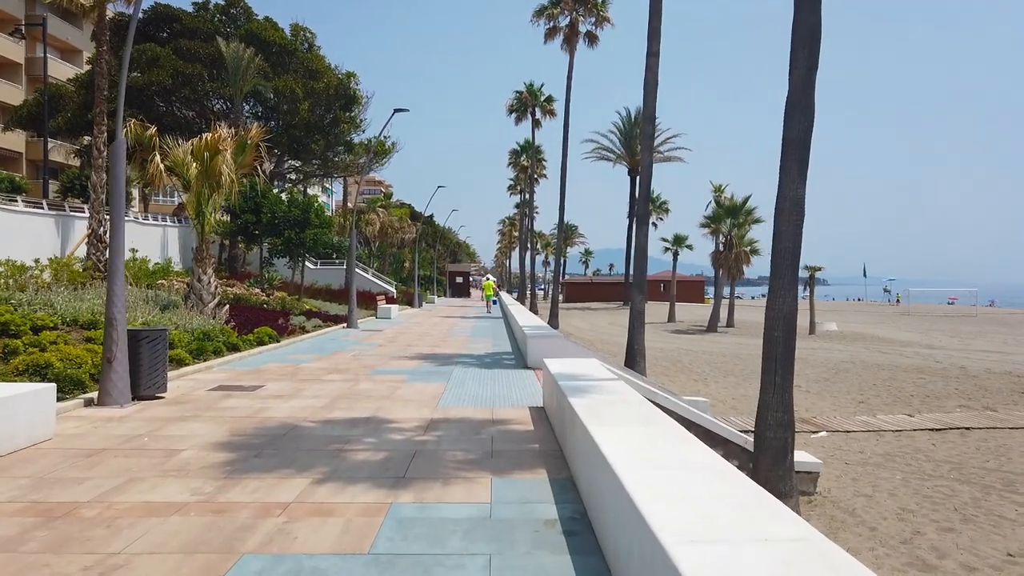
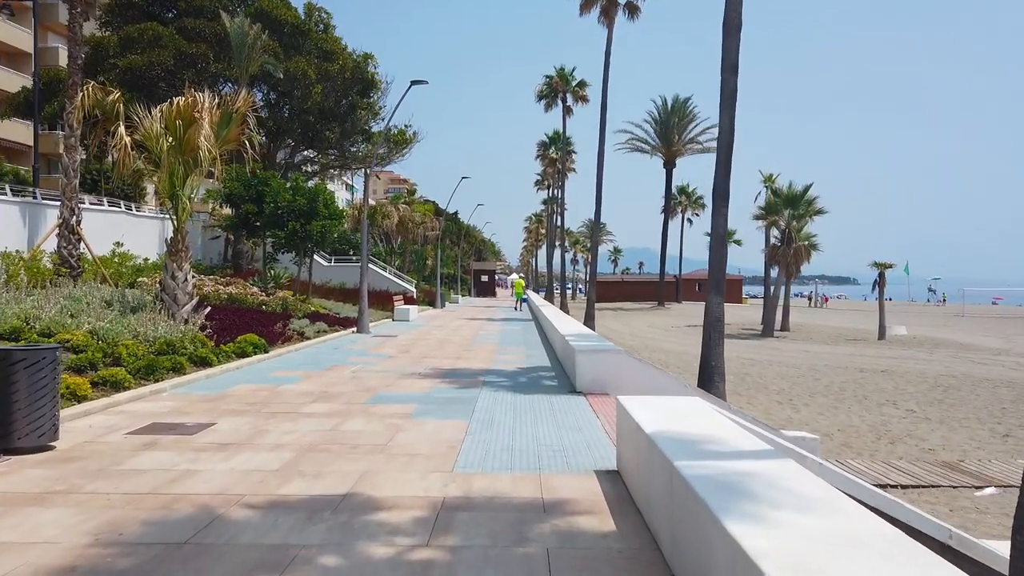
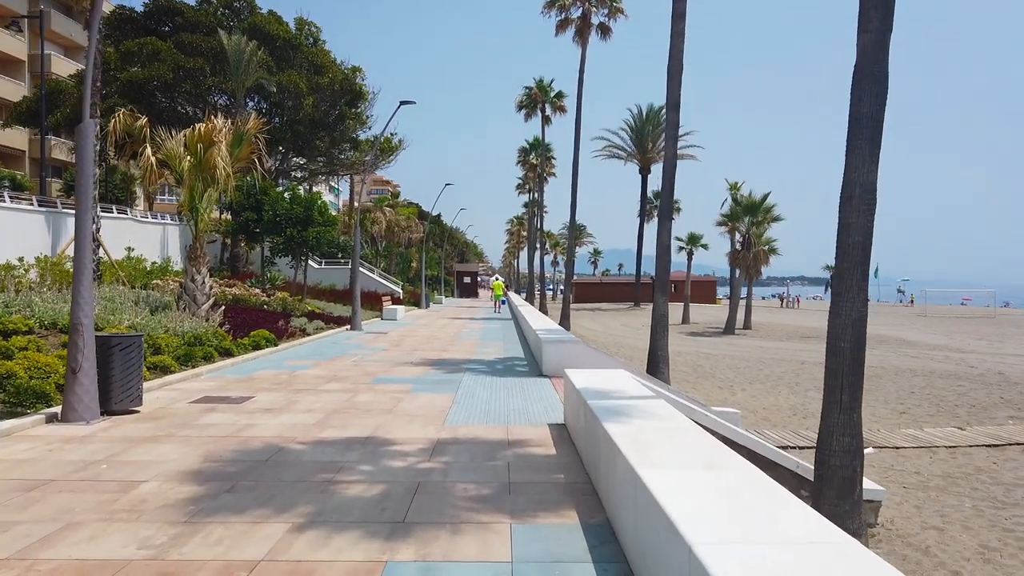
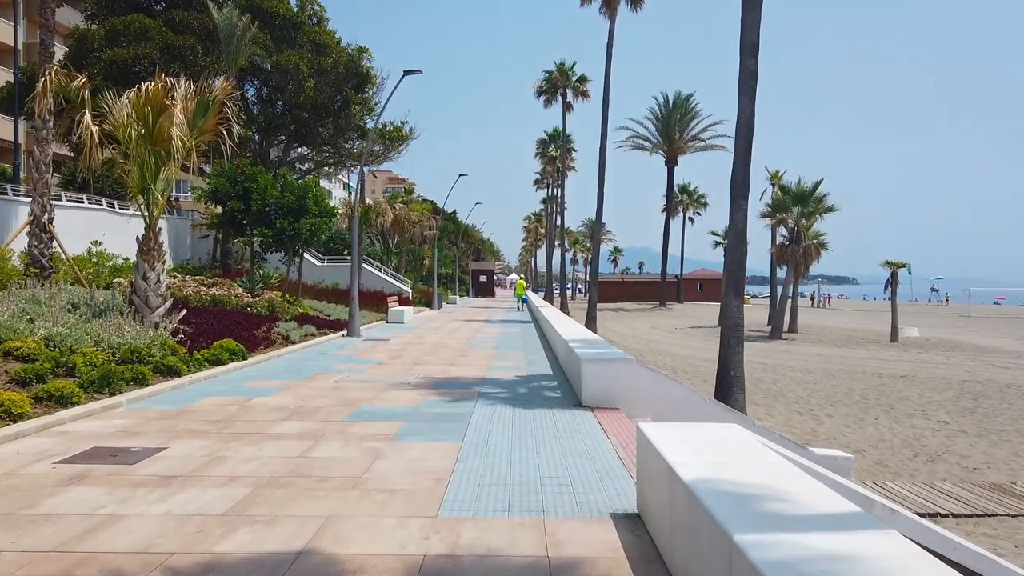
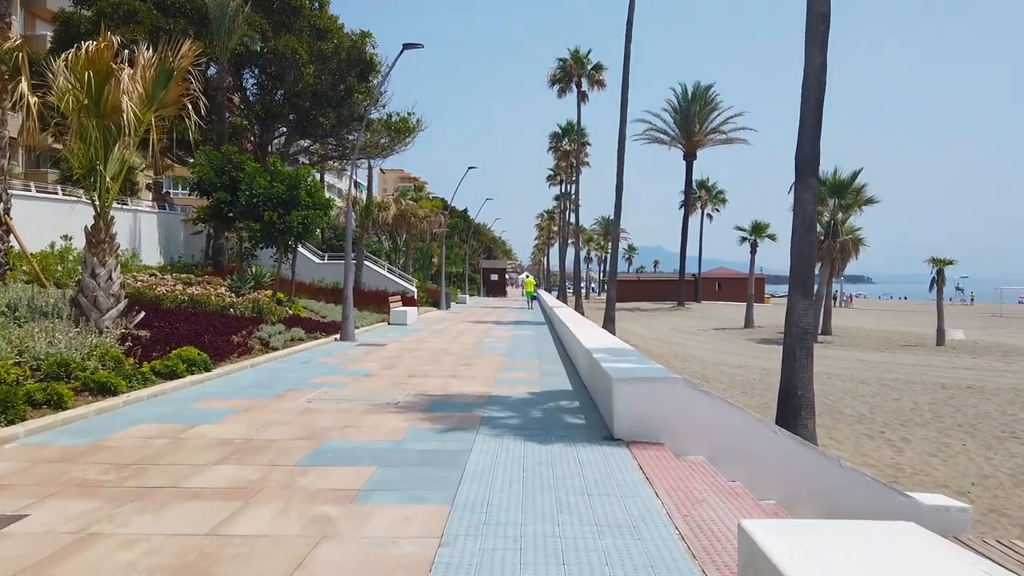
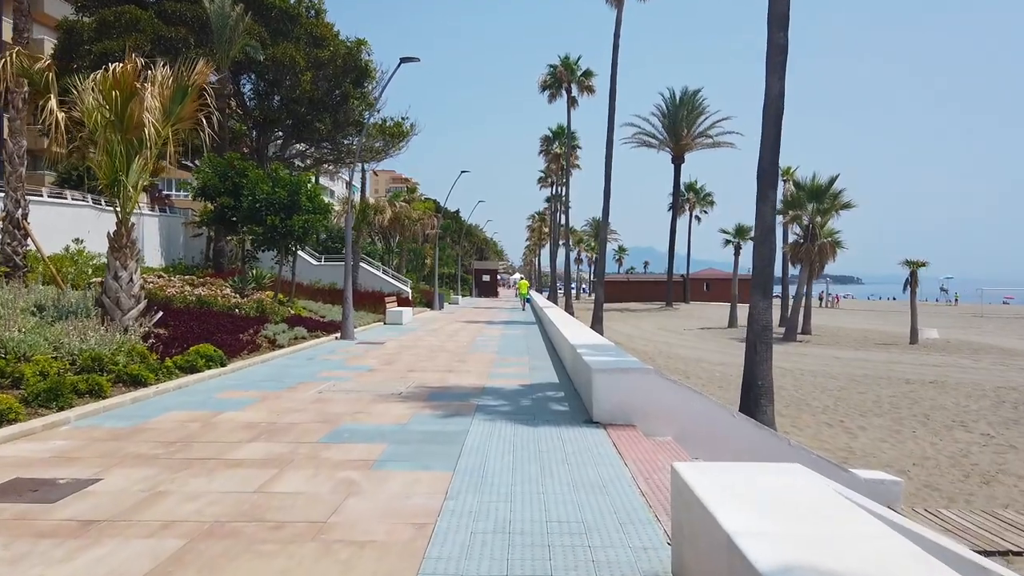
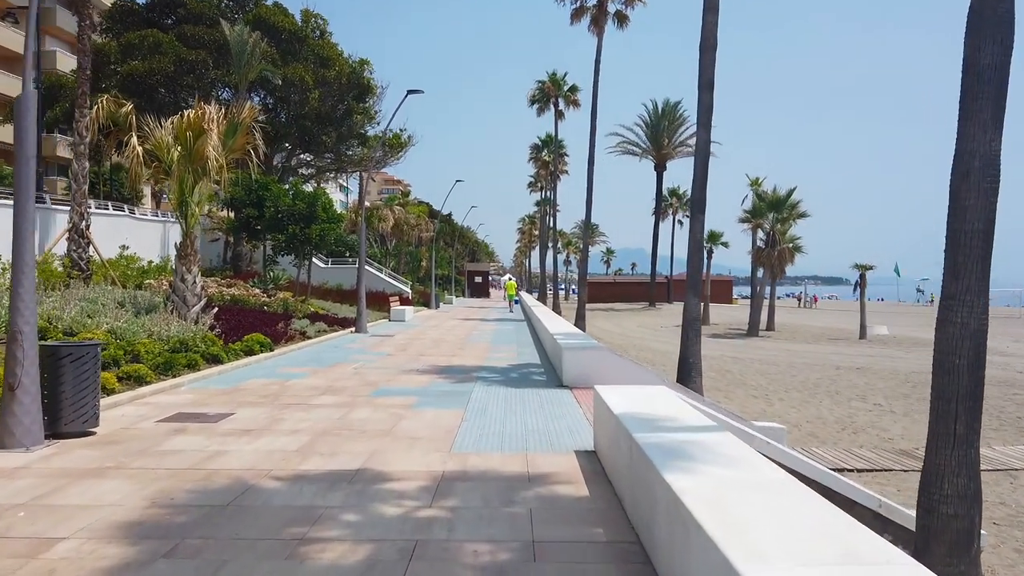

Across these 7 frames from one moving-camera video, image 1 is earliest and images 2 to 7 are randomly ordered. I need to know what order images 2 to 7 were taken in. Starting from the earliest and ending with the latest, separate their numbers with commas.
3, 7, 2, 4, 6, 5
